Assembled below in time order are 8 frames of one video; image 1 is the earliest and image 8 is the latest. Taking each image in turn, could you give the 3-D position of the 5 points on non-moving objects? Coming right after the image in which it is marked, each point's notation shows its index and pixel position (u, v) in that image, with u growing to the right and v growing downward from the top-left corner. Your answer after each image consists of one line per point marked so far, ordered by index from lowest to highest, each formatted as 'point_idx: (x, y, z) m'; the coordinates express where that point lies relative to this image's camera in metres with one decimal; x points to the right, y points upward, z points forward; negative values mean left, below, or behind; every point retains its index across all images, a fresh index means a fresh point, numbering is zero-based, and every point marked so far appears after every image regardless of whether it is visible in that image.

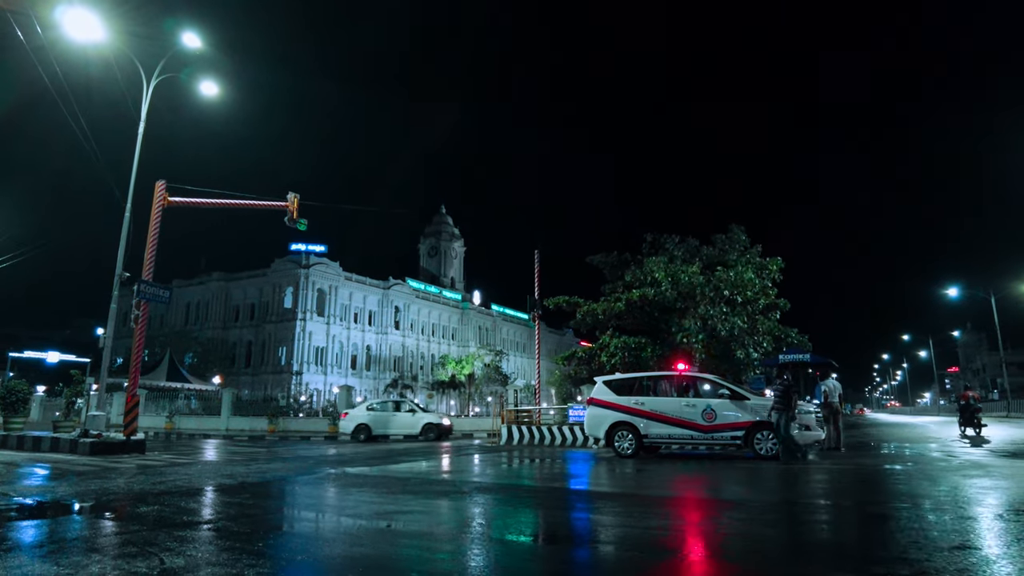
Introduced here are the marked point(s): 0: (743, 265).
0: (+6.4, +0.6, +18.0) m
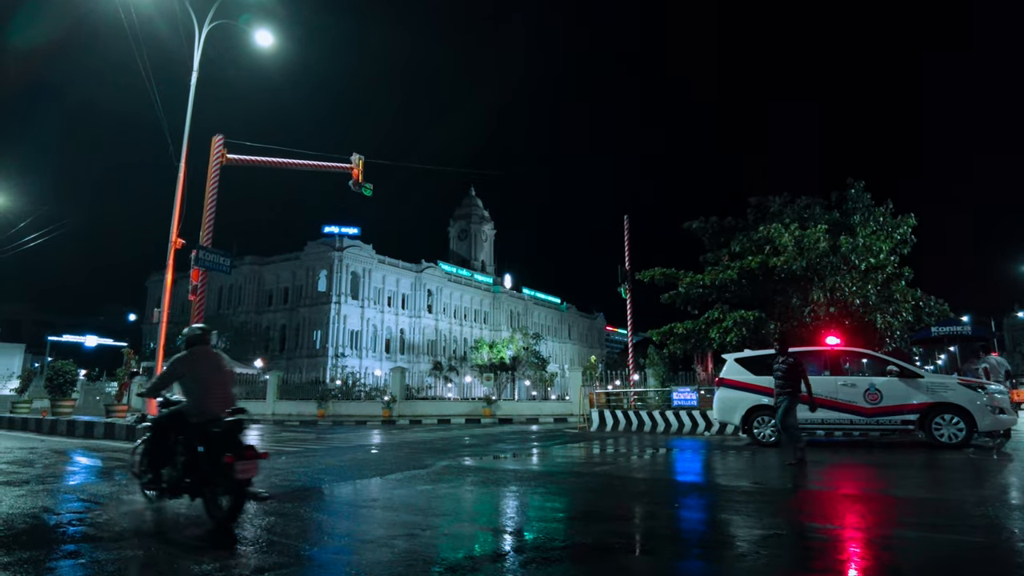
0: (+8.7, +1.5, +15.8) m
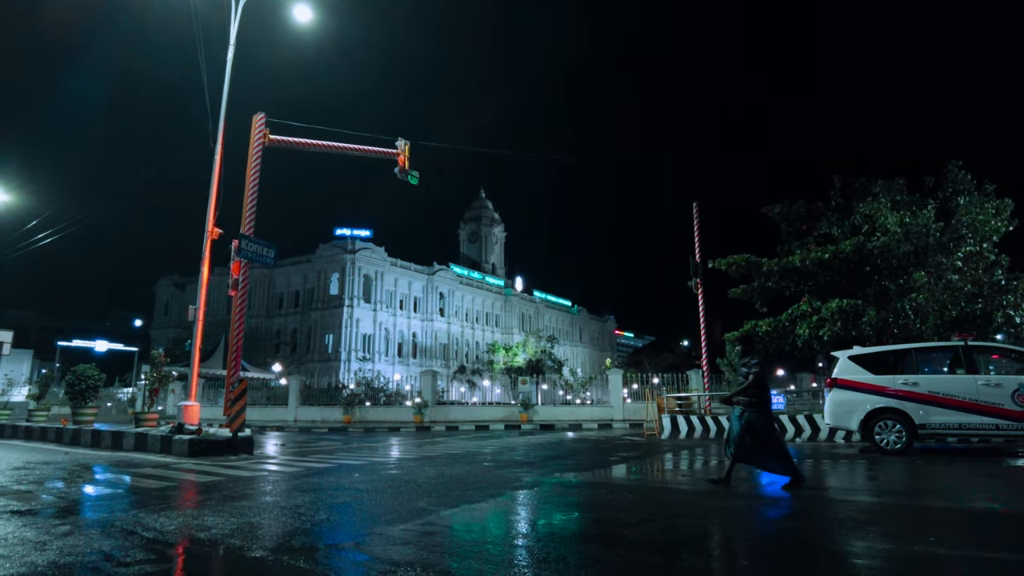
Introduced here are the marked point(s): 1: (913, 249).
0: (+10.2, +1.7, +14.3) m
1: (+8.7, +0.8, +14.1) m
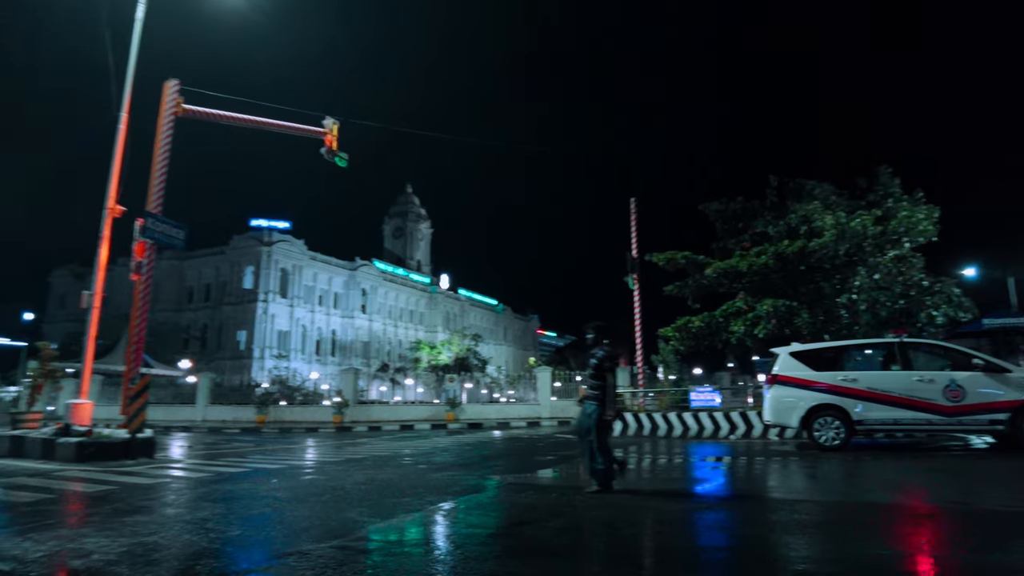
0: (+8.8, +1.7, +14.7) m
1: (+7.4, +0.8, +14.4) m
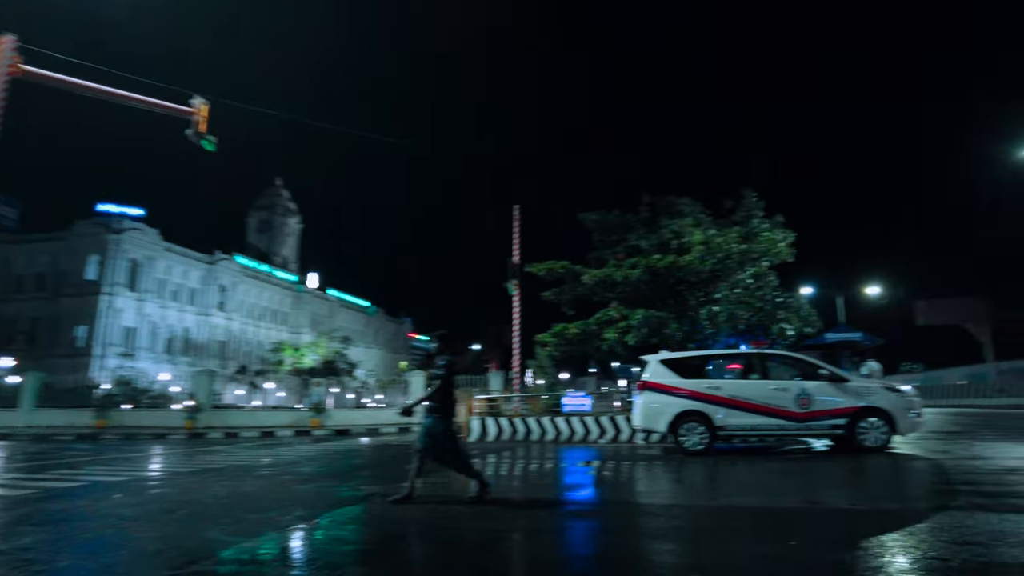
0: (+6.1, +1.3, +15.9) m
1: (+4.7, +0.5, +15.3) m
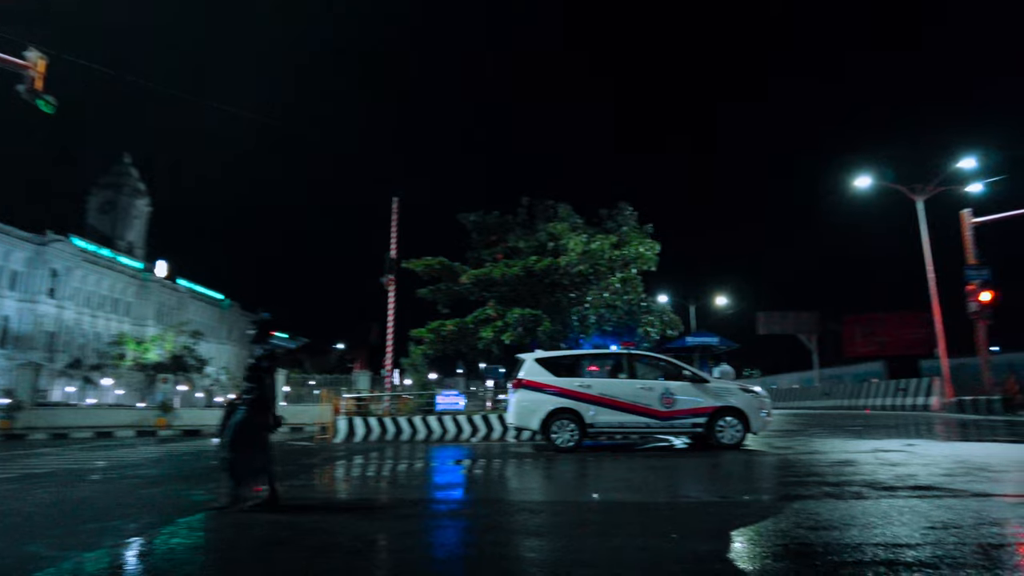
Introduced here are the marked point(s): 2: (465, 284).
0: (+3.1, +1.2, +16.6) m
1: (+1.8, +0.4, +15.8) m
2: (-1.2, +0.1, +16.5) m
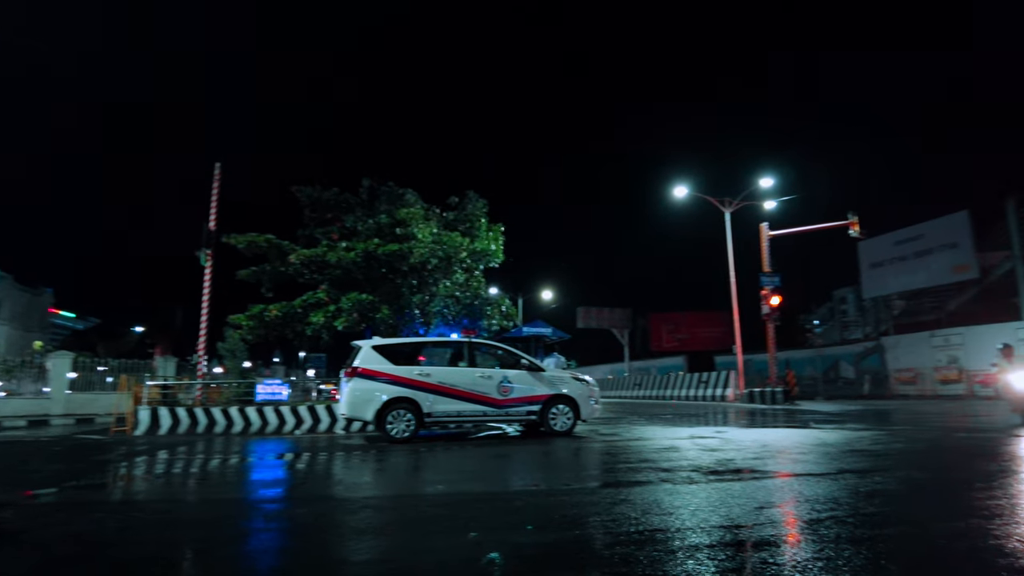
0: (-0.9, +1.5, +16.6) m
1: (-1.9, +0.7, +15.5) m
2: (-5.1, +0.5, +15.4) m
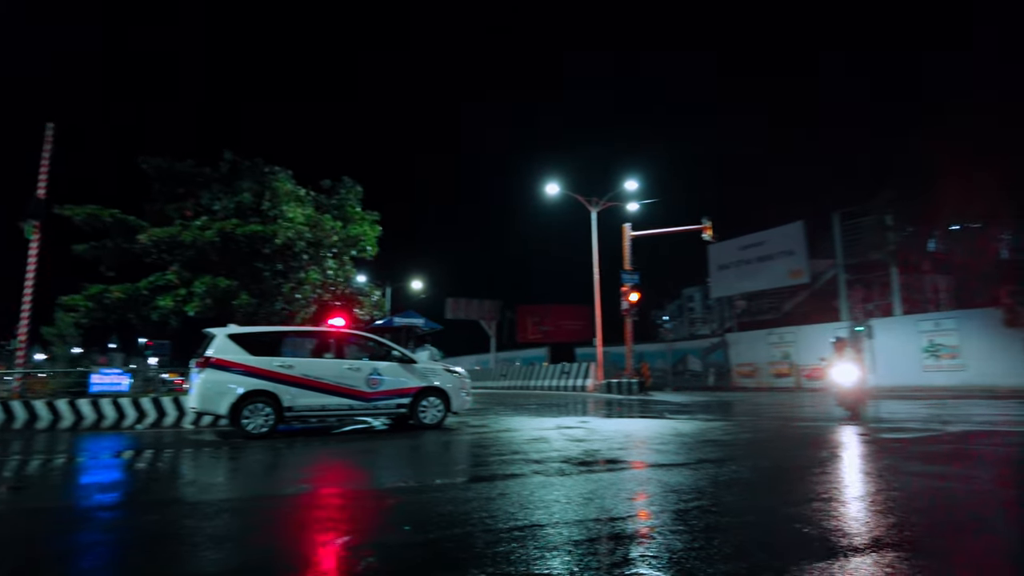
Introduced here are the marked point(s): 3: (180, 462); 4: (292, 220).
0: (-4.0, +1.7, +15.9) m
1: (-4.8, +1.1, +14.6) m
2: (-7.8, +0.9, +13.9) m
3: (-5.3, -2.8, +10.6) m
4: (-4.8, +1.5, +14.4) m
